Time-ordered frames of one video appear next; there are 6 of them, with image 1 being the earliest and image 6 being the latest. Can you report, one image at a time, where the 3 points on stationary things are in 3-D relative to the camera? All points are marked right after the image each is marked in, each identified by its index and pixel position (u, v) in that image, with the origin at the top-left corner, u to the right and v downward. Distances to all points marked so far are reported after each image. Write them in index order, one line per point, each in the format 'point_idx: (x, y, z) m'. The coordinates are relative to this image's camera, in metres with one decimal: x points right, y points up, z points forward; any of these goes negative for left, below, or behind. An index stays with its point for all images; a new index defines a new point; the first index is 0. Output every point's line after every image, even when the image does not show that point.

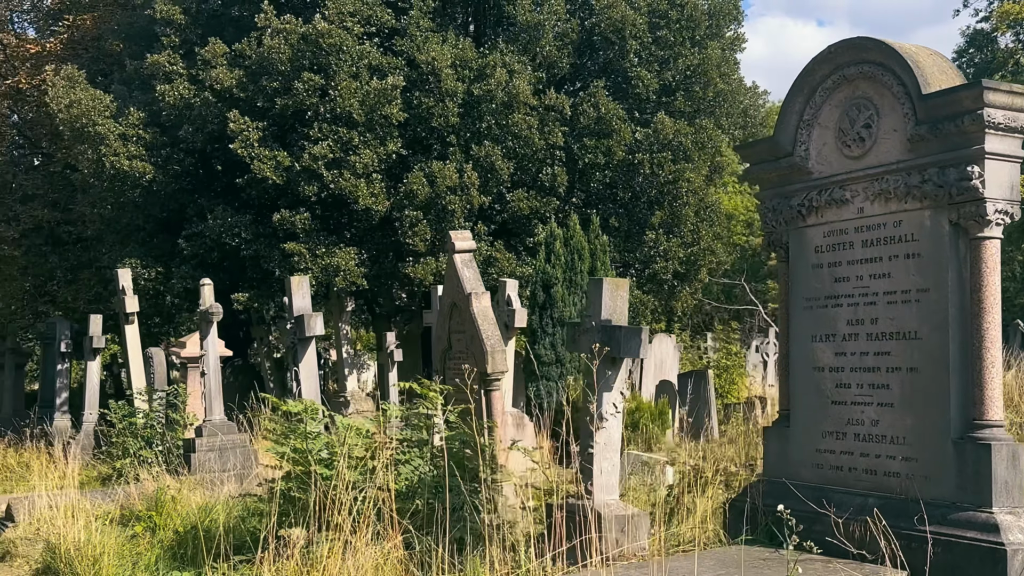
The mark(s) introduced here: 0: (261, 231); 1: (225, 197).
0: (-4.4, +1.0, +16.3) m
1: (-5.3, +1.7, +17.2) m
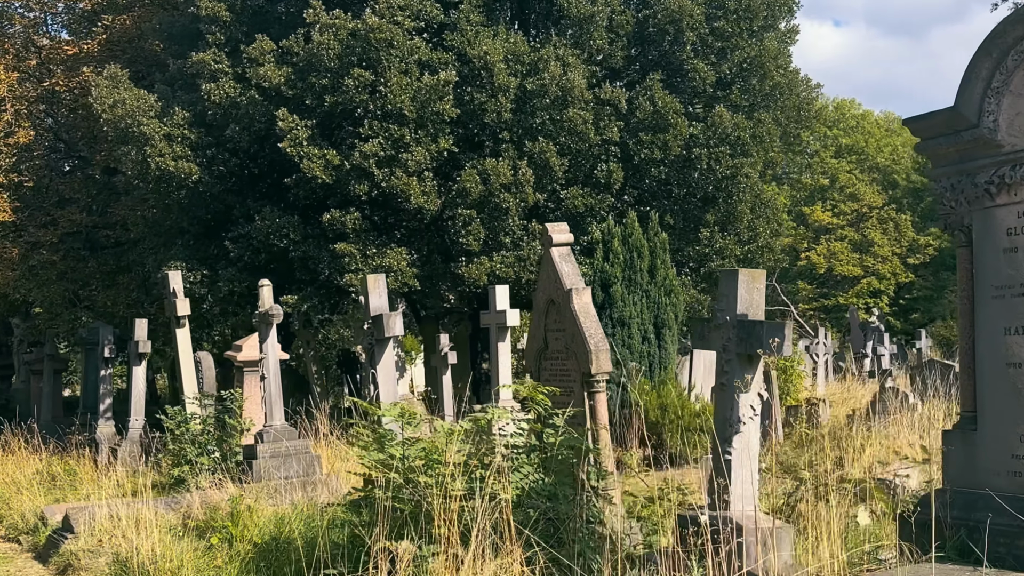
0: (-3.5, +1.0, +16.0) m
1: (-4.4, +1.6, +16.9) m
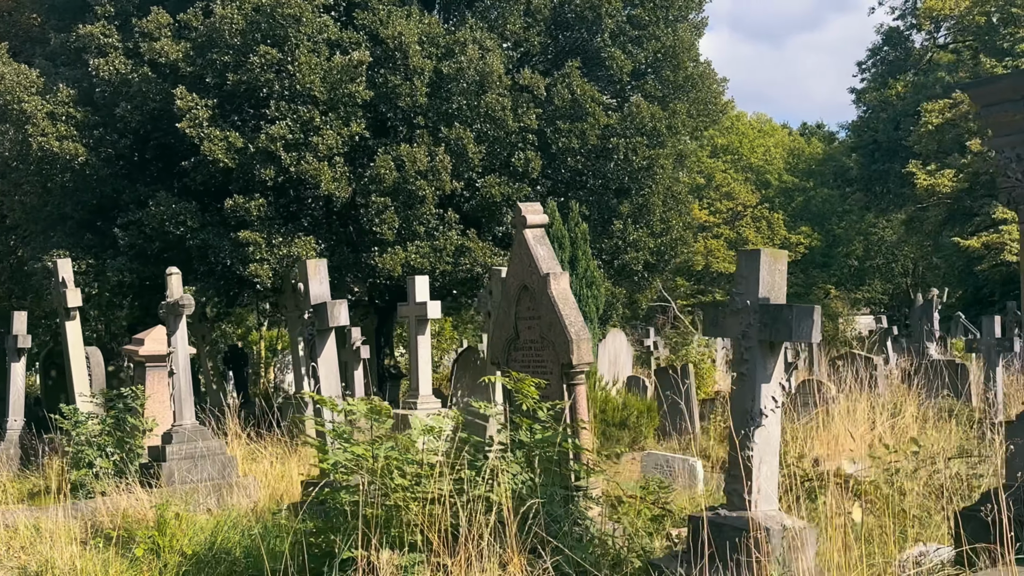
0: (-4.9, +1.1, +14.9) m
1: (-5.9, +1.8, +15.8) m
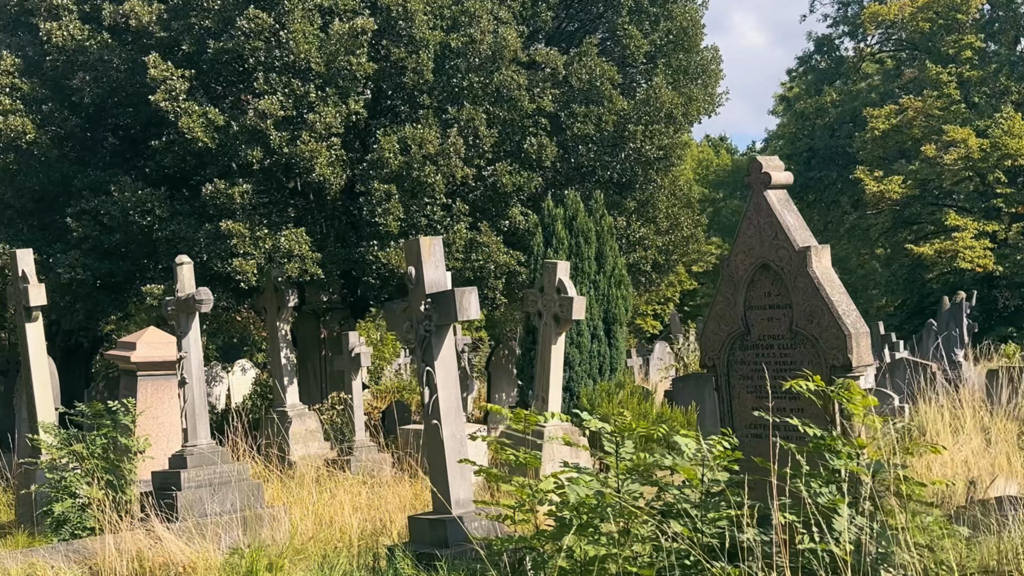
0: (-4.7, +1.1, +13.0) m
1: (-5.8, +1.8, +13.7) m
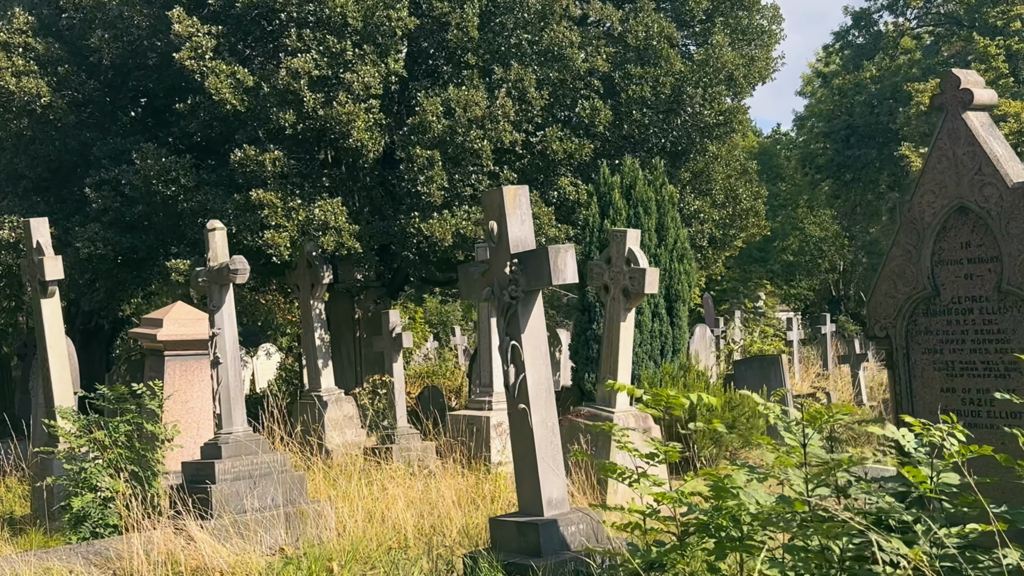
0: (-4.0, +1.4, +12.1) m
1: (-5.1, +2.1, +12.8) m
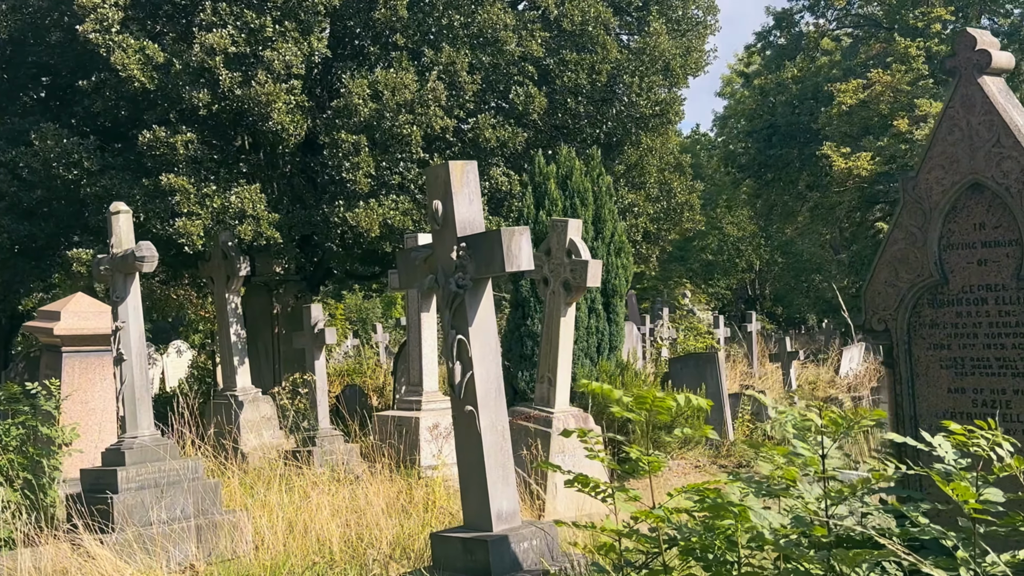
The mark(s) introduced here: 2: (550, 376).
0: (-4.9, +1.5, +11.2) m
1: (-6.0, +2.3, +11.8) m
2: (+0.4, -0.8, +8.3) m
